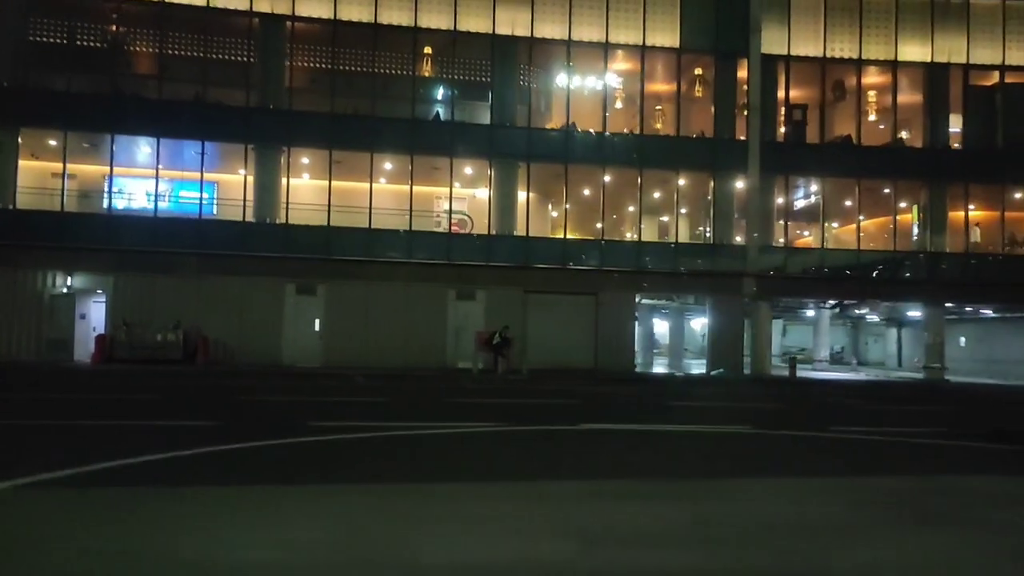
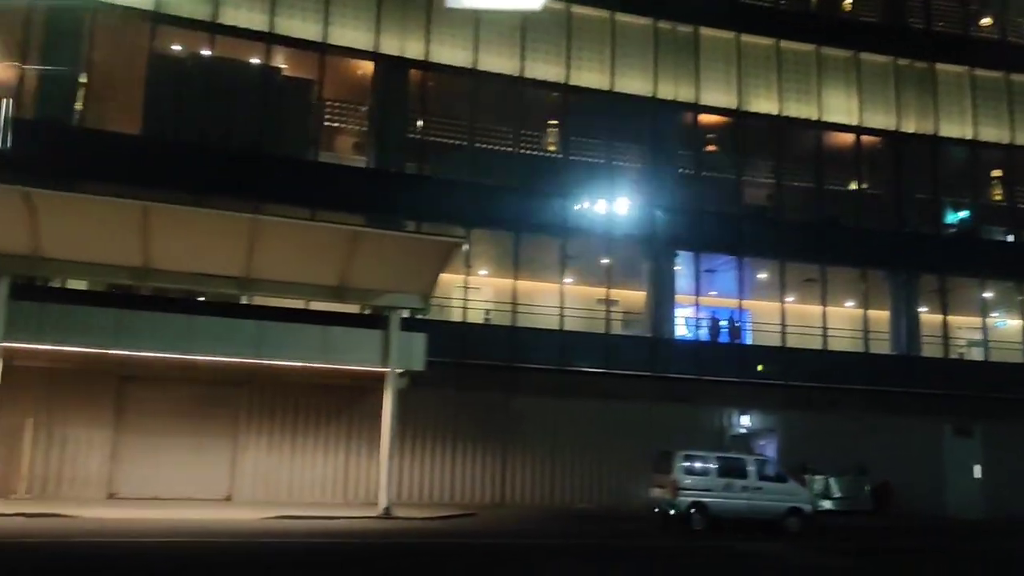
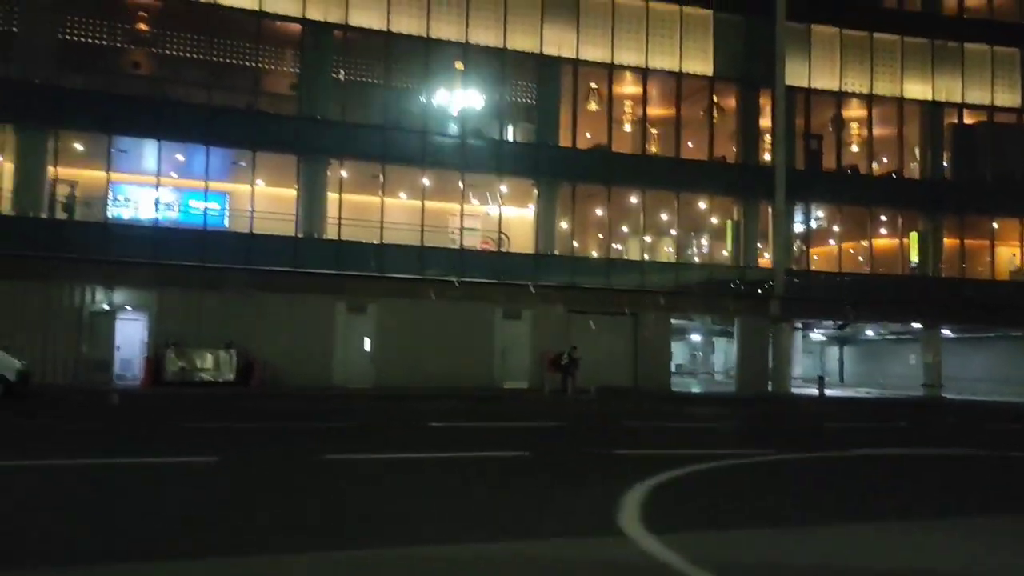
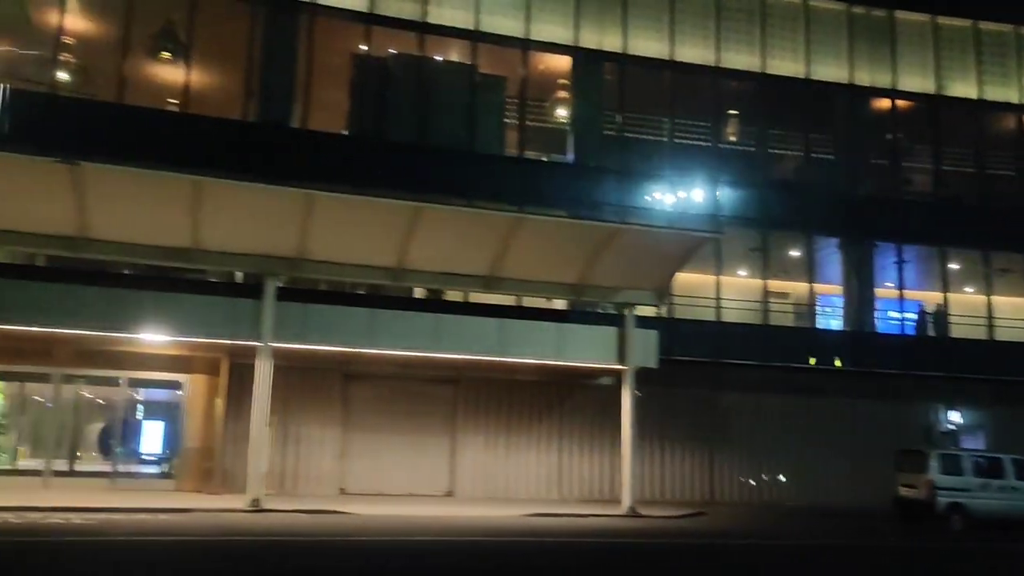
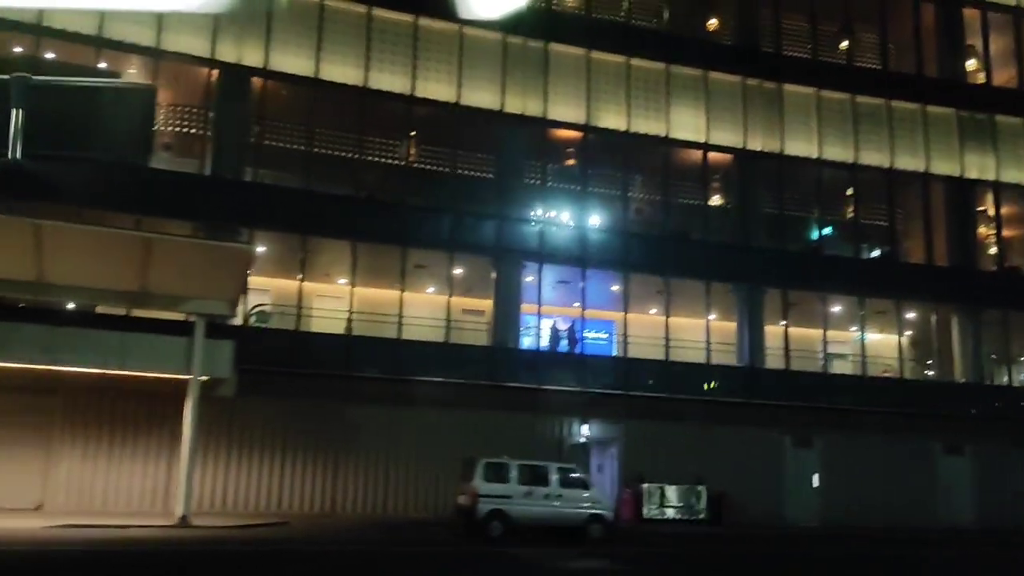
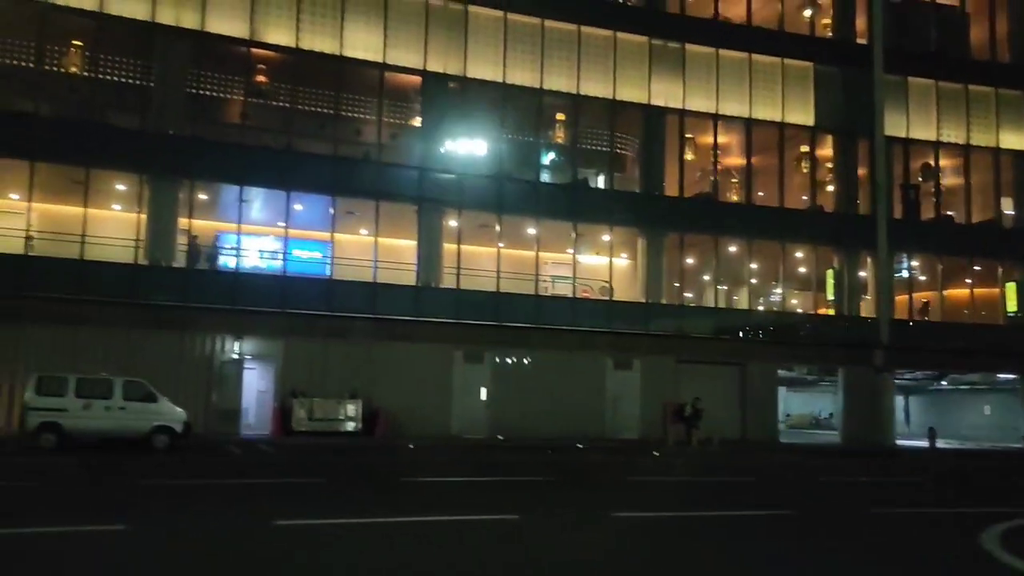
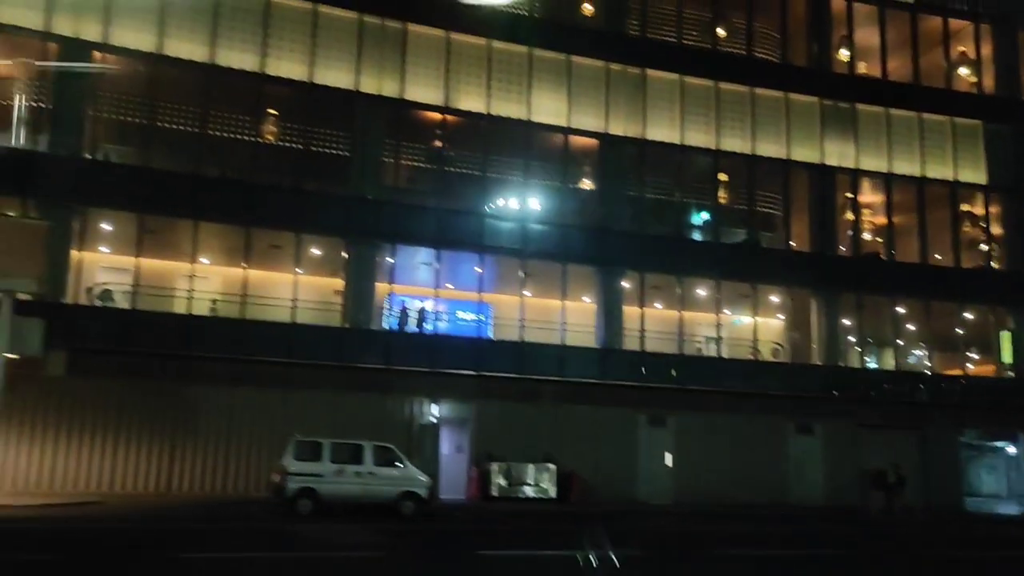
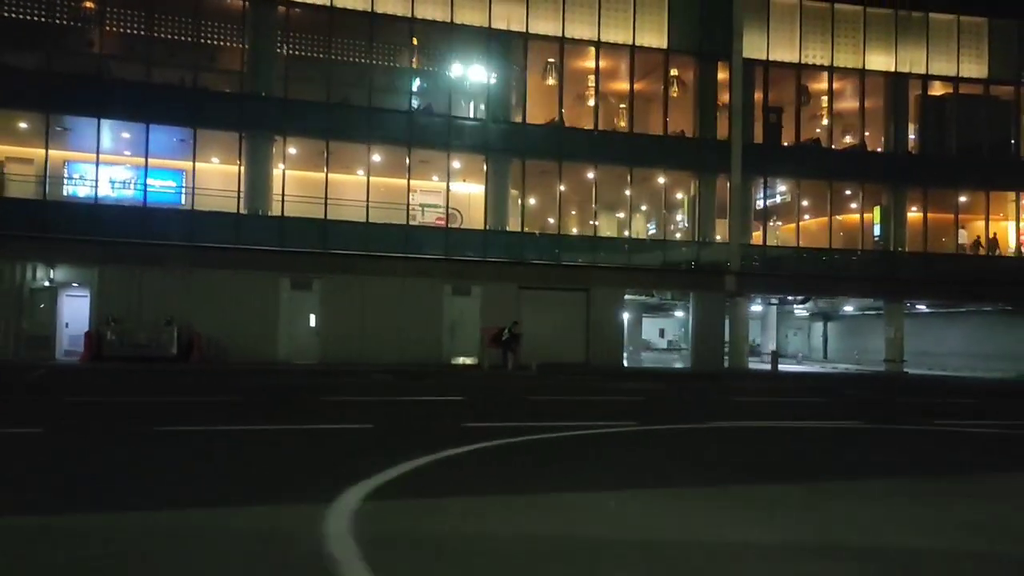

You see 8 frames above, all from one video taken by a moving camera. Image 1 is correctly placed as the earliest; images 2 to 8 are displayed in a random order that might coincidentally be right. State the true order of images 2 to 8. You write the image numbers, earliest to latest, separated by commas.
8, 3, 6, 7, 5, 2, 4
